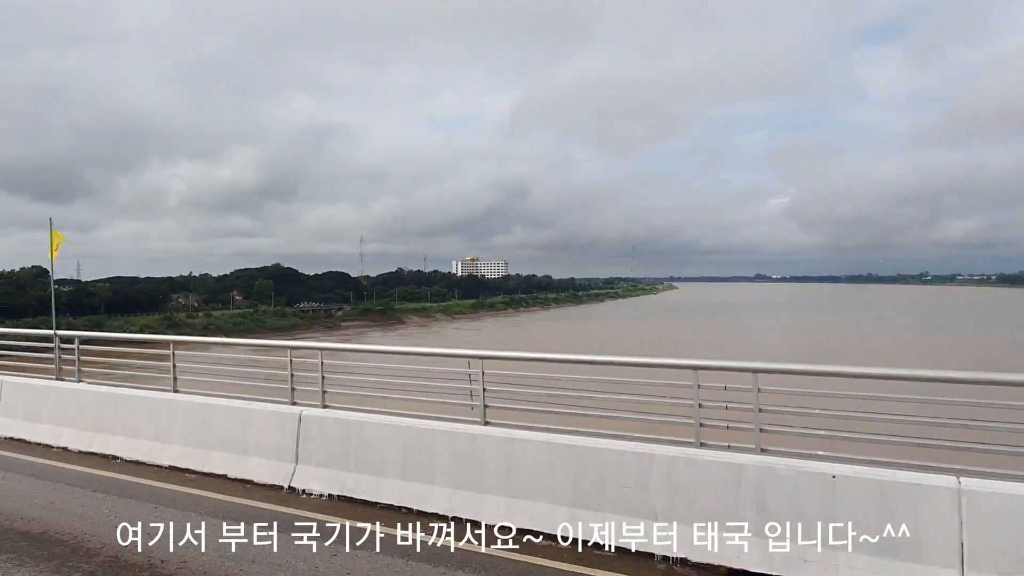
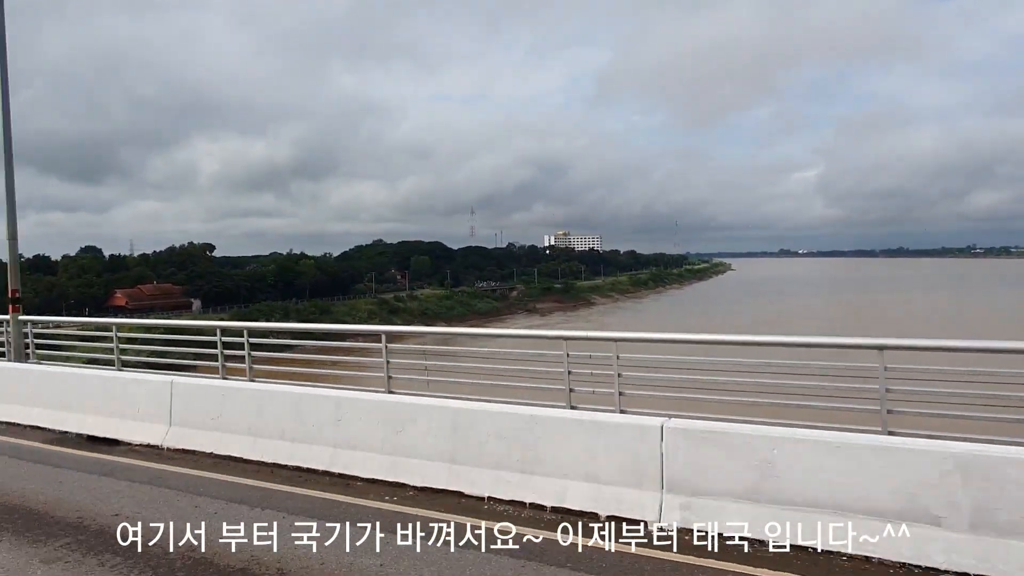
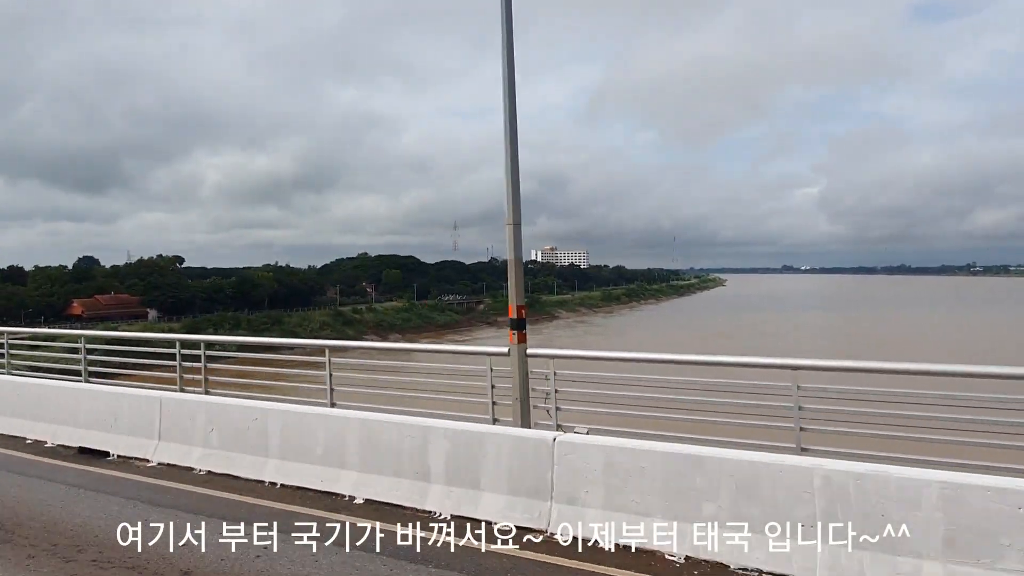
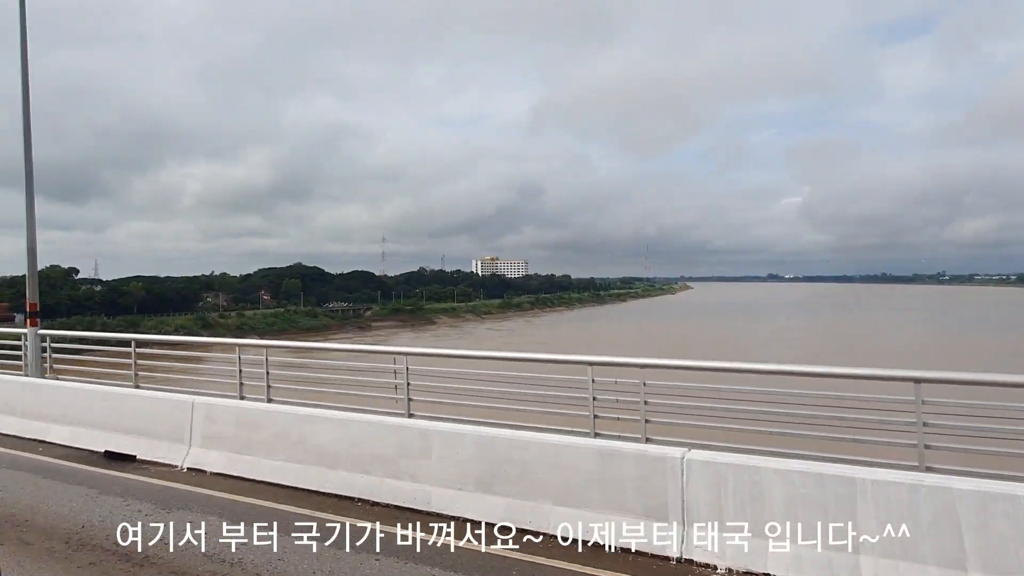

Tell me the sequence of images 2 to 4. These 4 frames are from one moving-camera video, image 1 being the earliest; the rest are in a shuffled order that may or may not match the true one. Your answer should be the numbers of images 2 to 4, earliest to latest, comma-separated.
4, 3, 2
